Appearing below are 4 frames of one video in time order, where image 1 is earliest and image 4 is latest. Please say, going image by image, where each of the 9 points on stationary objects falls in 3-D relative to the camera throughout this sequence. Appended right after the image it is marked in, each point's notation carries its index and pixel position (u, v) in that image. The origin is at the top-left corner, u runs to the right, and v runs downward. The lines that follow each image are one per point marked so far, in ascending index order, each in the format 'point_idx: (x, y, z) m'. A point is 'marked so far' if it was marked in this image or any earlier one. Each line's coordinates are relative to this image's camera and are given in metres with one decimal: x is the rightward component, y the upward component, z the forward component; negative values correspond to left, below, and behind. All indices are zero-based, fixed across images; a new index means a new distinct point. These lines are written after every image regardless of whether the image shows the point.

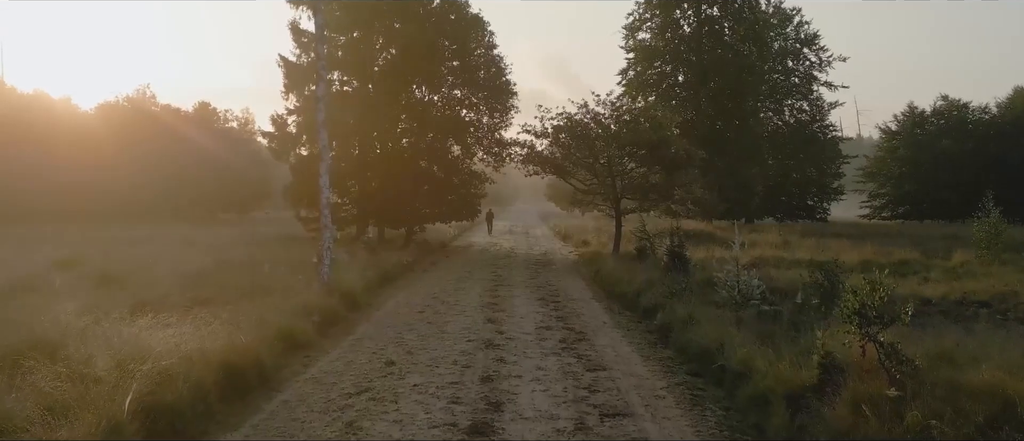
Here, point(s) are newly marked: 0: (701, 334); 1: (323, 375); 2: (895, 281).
0: (+3.3, -2.0, +10.2) m
1: (-2.9, -2.4, +9.0) m
2: (+10.3, -1.6, +15.7) m
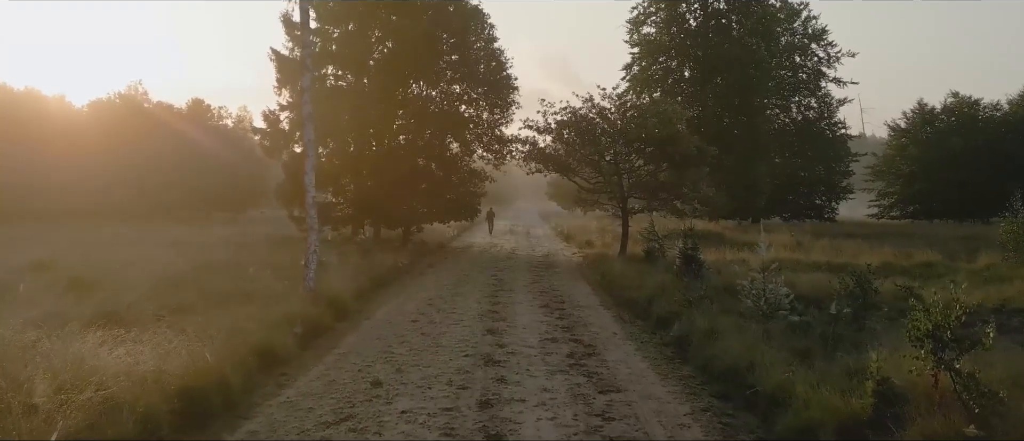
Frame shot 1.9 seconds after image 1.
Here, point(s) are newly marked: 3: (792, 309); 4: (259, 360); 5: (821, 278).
0: (+3.4, -2.0, +9.1) m
1: (-2.9, -2.4, +7.9) m
2: (+10.3, -1.7, +14.6) m
3: (+5.1, -1.6, +10.7) m
4: (-3.9, -2.2, +9.0) m
5: (+7.7, -1.4, +14.6) m
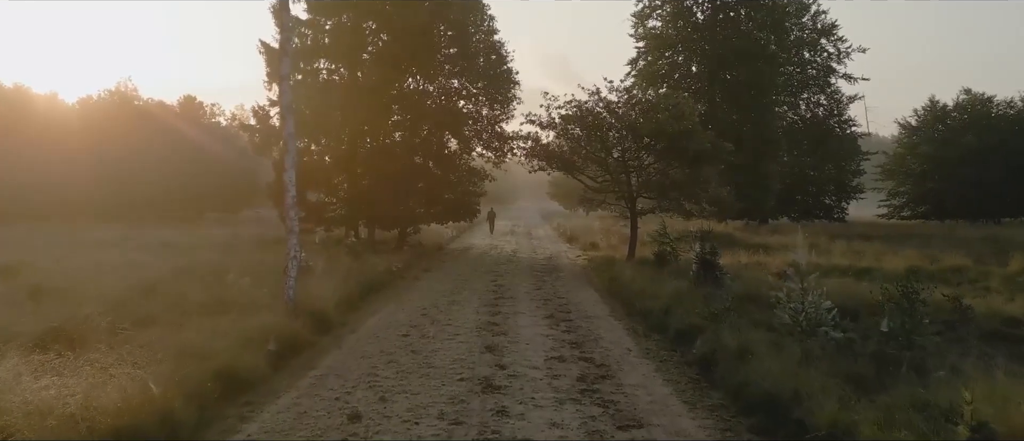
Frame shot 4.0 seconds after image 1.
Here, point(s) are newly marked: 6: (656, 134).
0: (+3.4, -2.1, +7.8) m
1: (-2.8, -2.4, +6.6) m
2: (+10.3, -1.7, +13.3) m
3: (+5.2, -1.7, +9.4) m
4: (-3.9, -2.2, +7.8) m
5: (+7.7, -1.5, +13.3) m
6: (+4.9, +2.9, +19.8) m
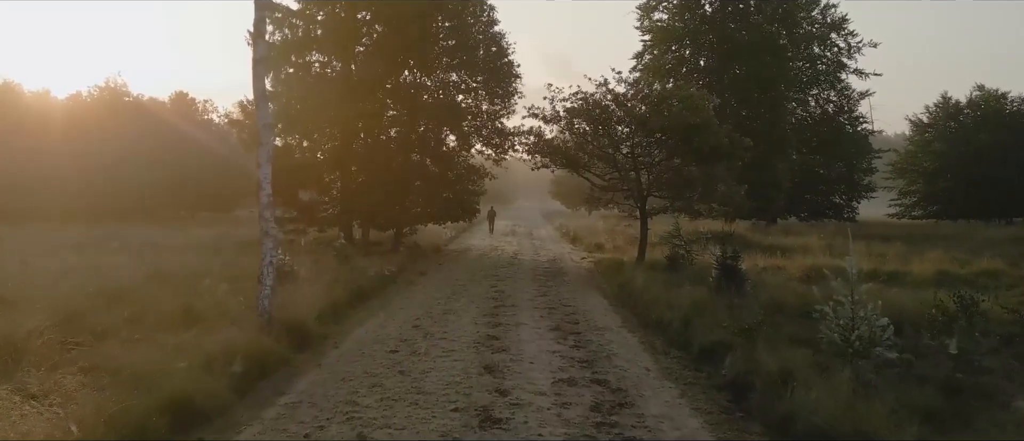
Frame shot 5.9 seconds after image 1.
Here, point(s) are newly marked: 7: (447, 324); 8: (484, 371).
0: (+3.4, -2.1, +6.5) m
1: (-2.8, -2.5, +5.3) m
2: (+10.4, -1.7, +12.0) m
3: (+5.2, -1.7, +8.1) m
4: (-3.8, -2.2, +6.5) m
5: (+7.8, -1.5, +12.0) m
6: (+4.9, +2.9, +18.5) m
7: (-1.3, -2.1, +11.8) m
8: (-0.4, -2.2, +8.8) m
